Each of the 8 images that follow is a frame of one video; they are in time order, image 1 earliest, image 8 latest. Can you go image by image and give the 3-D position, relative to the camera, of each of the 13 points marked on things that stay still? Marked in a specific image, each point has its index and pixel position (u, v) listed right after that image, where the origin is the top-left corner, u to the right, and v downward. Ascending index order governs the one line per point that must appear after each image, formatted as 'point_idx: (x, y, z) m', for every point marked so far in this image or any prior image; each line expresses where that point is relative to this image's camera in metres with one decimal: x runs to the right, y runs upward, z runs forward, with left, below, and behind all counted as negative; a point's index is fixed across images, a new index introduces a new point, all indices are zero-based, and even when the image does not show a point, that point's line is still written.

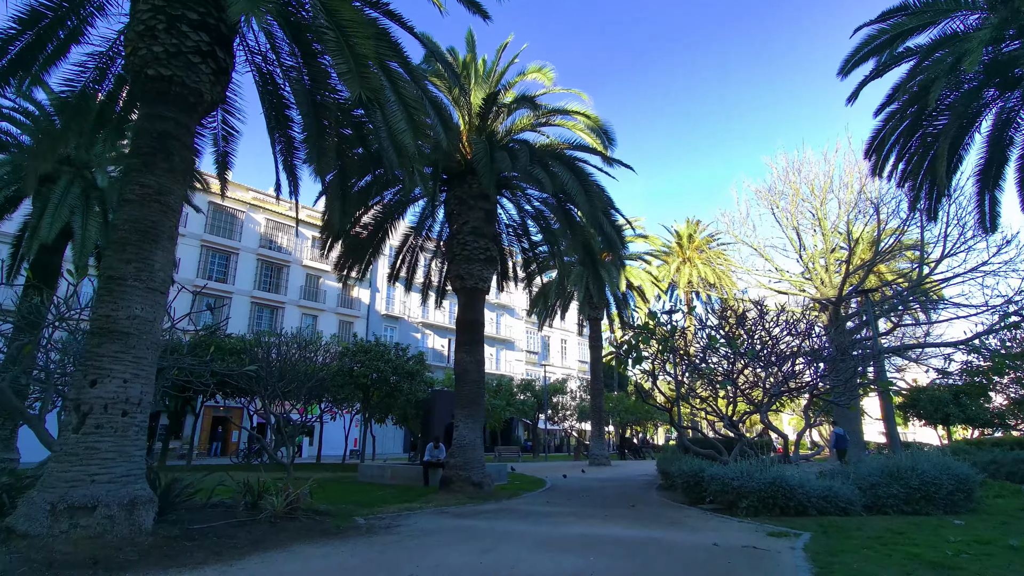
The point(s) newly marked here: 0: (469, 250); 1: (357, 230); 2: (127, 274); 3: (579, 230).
0: (-1.1, +1.0, +13.1) m
1: (-4.4, +1.6, +15.0) m
2: (-4.4, +0.2, +6.1) m
3: (+2.0, +1.6, +15.6) m
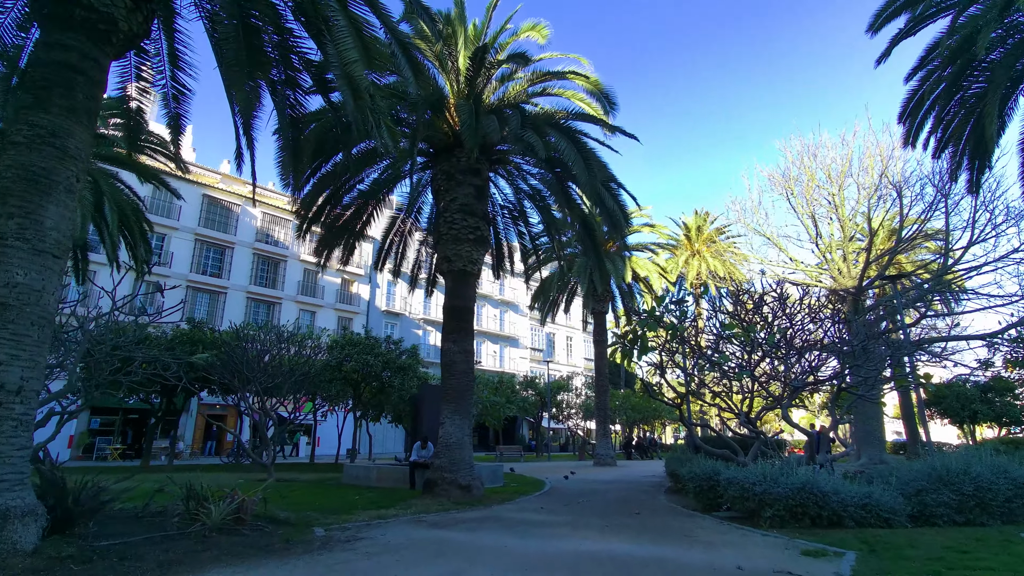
0: (-1.2, +1.3, +11.9) m
1: (-4.6, +1.9, +13.8) m
2: (-4.7, +0.5, +5.0) m
3: (+1.8, +2.0, +14.3) m
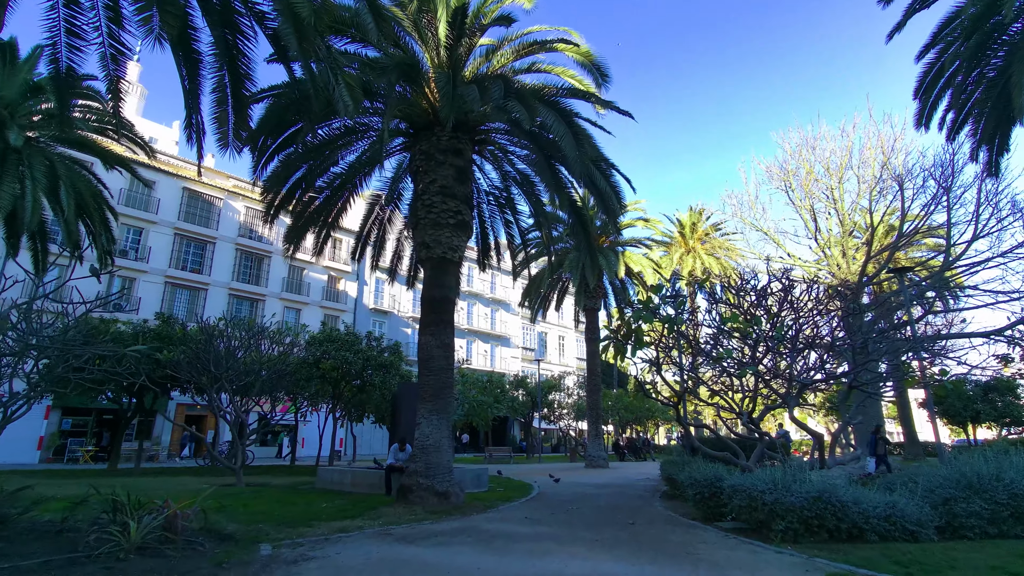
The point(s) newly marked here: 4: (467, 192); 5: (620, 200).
0: (-1.6, +1.6, +11.0) m
1: (-4.9, +2.2, +12.8) m
2: (-4.9, +0.8, +4.0) m
3: (+1.5, +2.2, +13.4) m
4: (-1.0, +2.0, +11.4) m
5: (+2.2, +1.8, +11.0) m
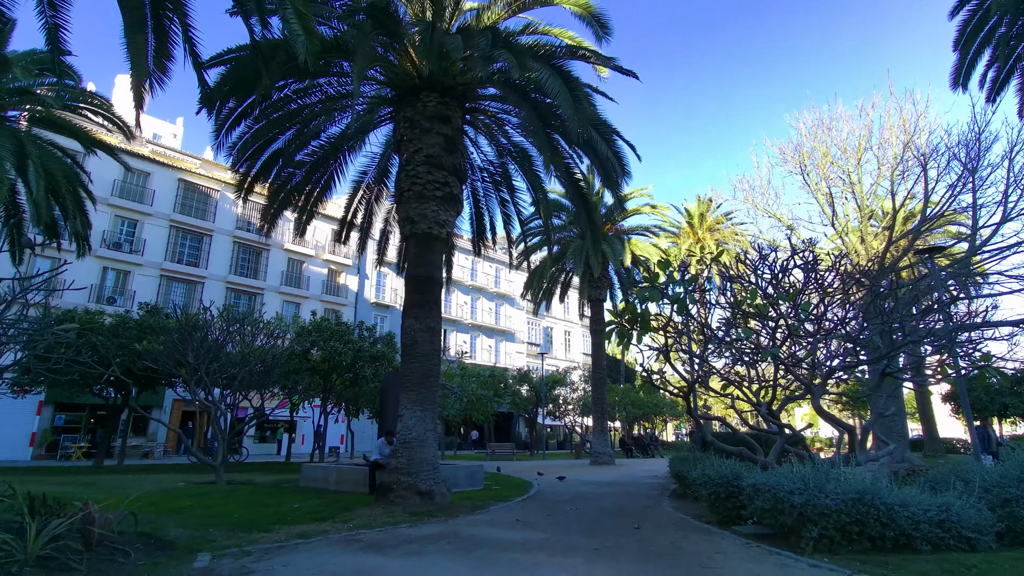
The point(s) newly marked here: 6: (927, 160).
0: (-1.7, +2.0, +10.0) m
1: (-5.0, +2.6, +11.9) m
2: (-5.2, +1.1, +3.0) m
3: (+1.4, +2.6, +12.4) m
4: (-1.1, +2.4, +10.4) m
5: (+2.1, +2.2, +10.0) m
6: (+15.1, +4.7, +19.4) m
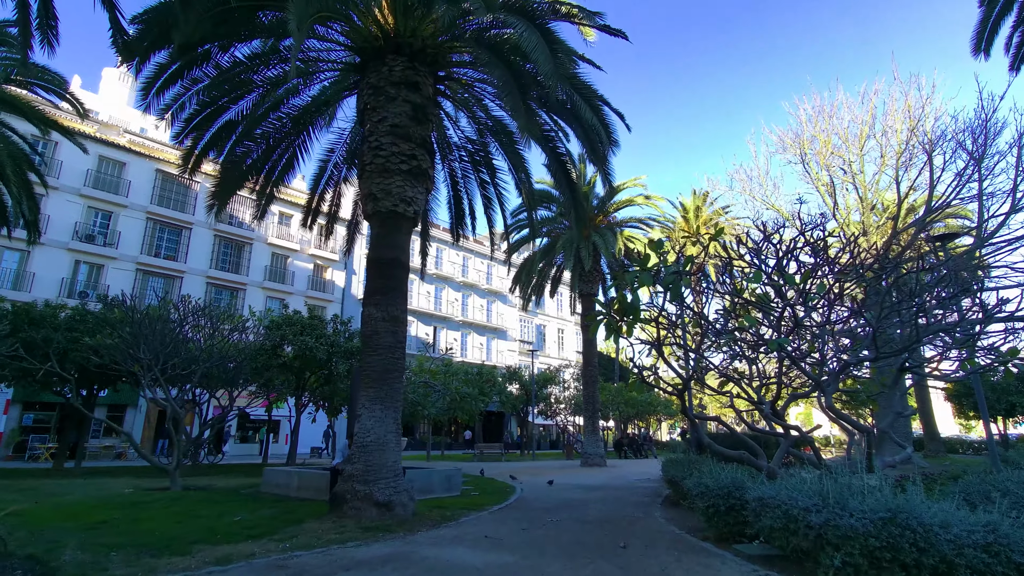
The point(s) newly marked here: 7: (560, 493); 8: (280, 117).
0: (-2.1, +2.2, +8.9) m
1: (-5.5, +2.8, +10.8) m
2: (-5.5, +1.3, +1.9) m
3: (+0.9, +2.9, +11.3) m
4: (-1.5, +2.7, +9.4) m
5: (+1.7, +2.5, +9.0) m
6: (+14.6, +4.9, +18.5) m
7: (+1.1, -4.8, +12.4) m
8: (-4.6, +3.4, +11.0) m
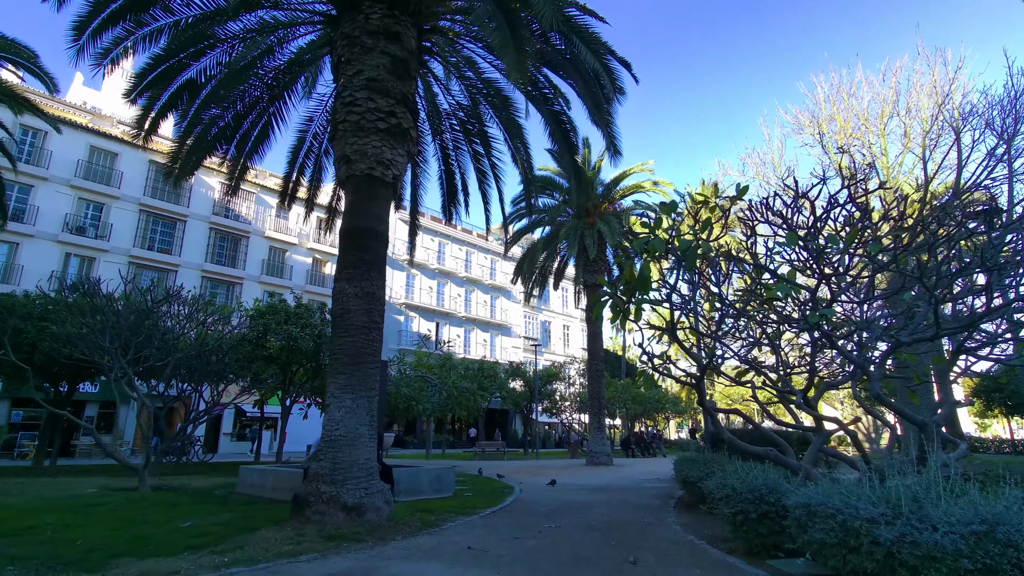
0: (-2.2, +2.6, +7.9) m
1: (-5.6, +3.2, +9.8) m
2: (-5.7, +1.7, +0.9) m
3: (+0.8, +3.3, +10.3) m
4: (-1.6, +3.1, +8.3) m
5: (+1.5, +2.9, +7.9) m
6: (+14.6, +5.3, +17.2) m
7: (+1.1, -4.4, +11.4) m
8: (-4.7, +3.8, +10.0) m
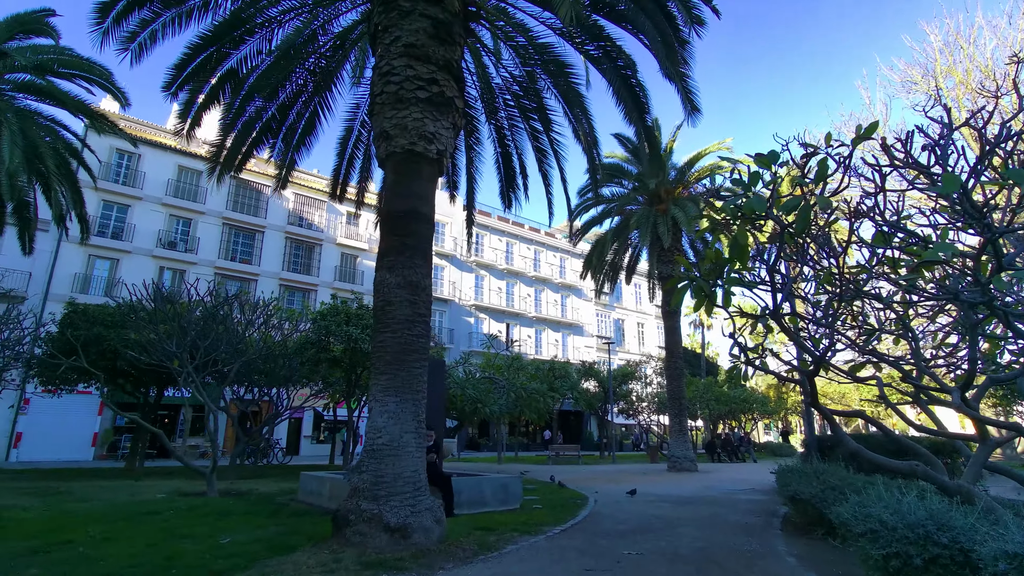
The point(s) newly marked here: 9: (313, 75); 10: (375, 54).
0: (-1.5, +2.7, +7.1) m
1: (-4.6, +3.2, +9.4) m
2: (-5.8, +1.7, +0.6) m
3: (+1.8, +3.5, +9.0) m
4: (-0.9, +3.2, +7.4) m
5: (+2.2, +3.1, +6.6) m
6: (+16.3, +6.1, +14.1) m
7: (+2.5, -4.2, +10.0) m
8: (-3.7, +3.8, +9.5) m
9: (-3.6, +3.8, +9.5) m
10: (-1.9, +3.3, +7.5) m
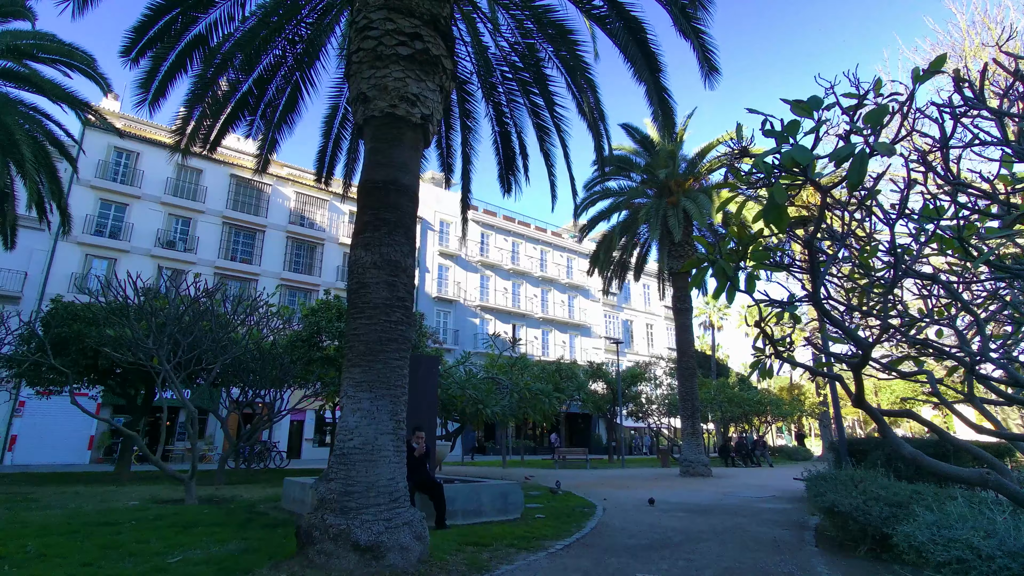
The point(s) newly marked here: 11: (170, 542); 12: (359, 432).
0: (-1.6, +2.9, +6.3) m
1: (-4.6, +3.4, +8.6) m
2: (-6.0, +1.9, -0.1) m
3: (+1.8, +3.7, +8.2) m
4: (-0.9, +3.4, +6.6) m
5: (+2.1, +3.4, +5.7) m
6: (+16.3, +6.3, +13.1) m
7: (+2.5, -3.9, +9.1) m
8: (-3.7, +4.0, +8.7) m
9: (-3.6, +4.0, +8.7) m
10: (-2.0, +3.5, +6.7) m
11: (-4.0, -3.0, +6.3) m
12: (-1.5, -1.4, +5.2) m
